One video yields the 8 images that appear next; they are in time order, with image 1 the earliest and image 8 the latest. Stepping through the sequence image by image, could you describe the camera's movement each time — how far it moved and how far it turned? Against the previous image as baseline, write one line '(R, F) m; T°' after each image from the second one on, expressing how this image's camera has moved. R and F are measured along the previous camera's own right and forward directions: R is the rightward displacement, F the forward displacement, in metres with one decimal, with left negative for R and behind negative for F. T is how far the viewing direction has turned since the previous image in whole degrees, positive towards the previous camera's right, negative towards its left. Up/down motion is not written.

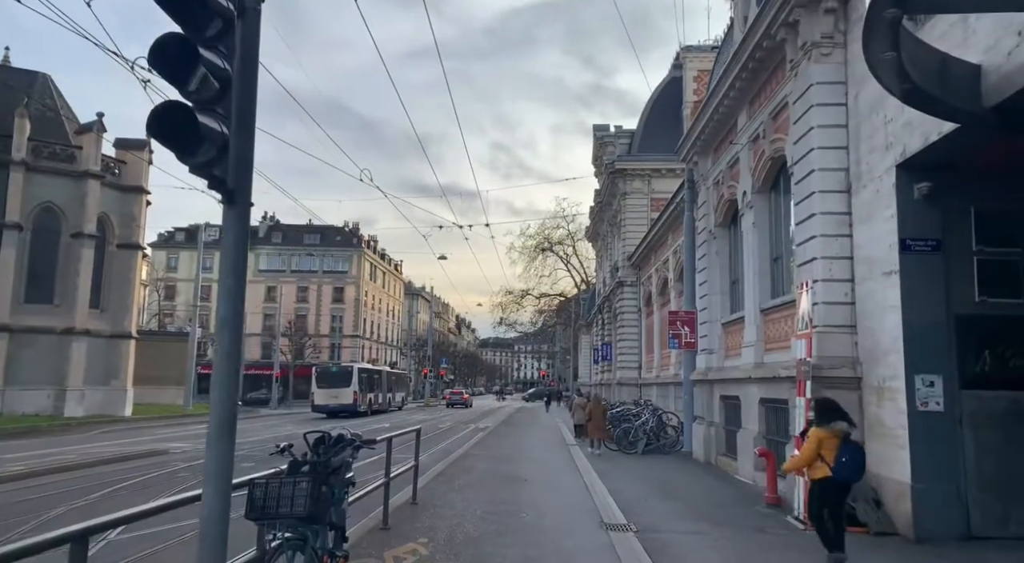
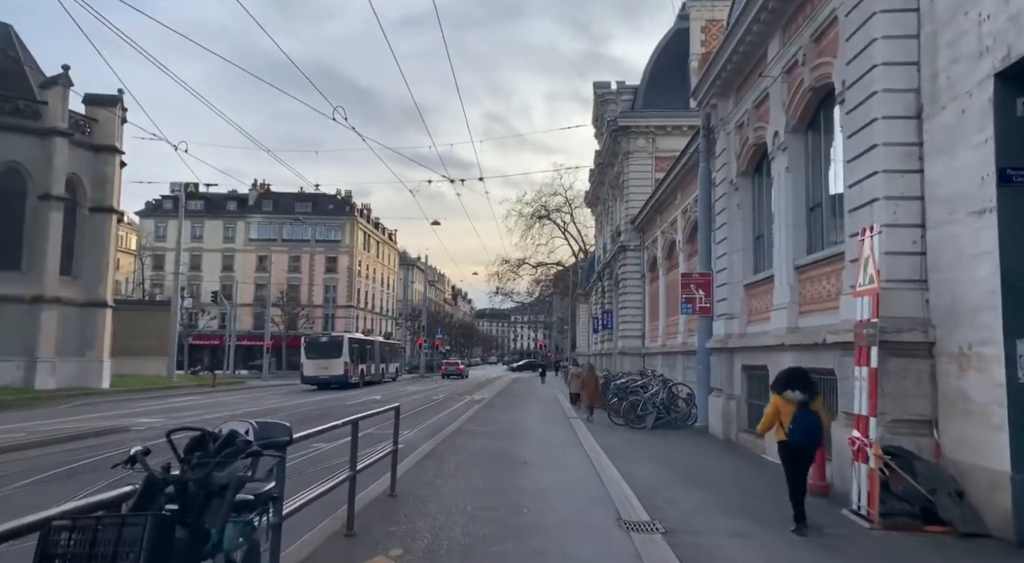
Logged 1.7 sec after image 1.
(0.0, +1.9) m; 0°
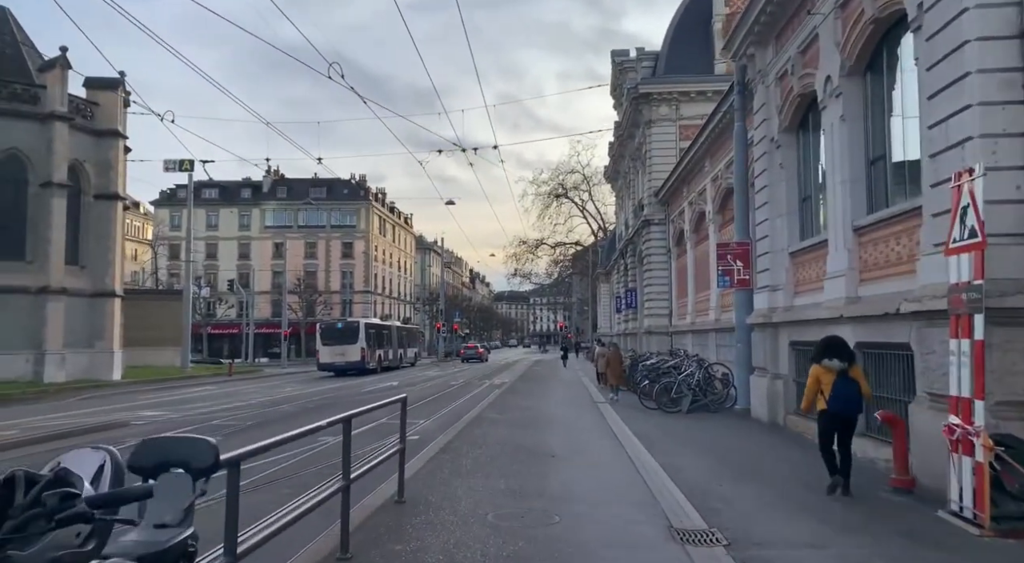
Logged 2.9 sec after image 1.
(-0.1, +1.4) m; -2°
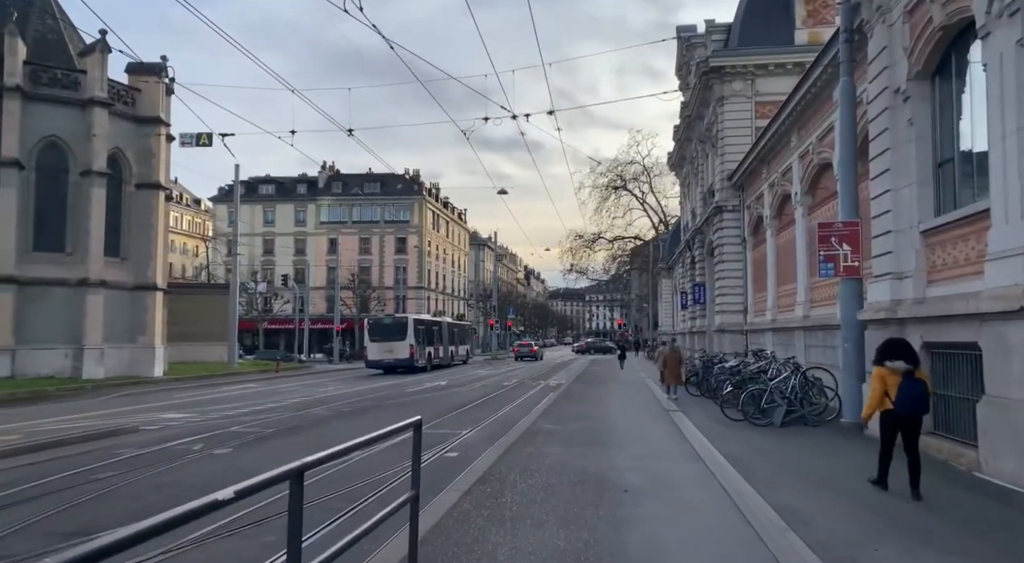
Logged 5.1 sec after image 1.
(-0.1, +2.4) m; -5°
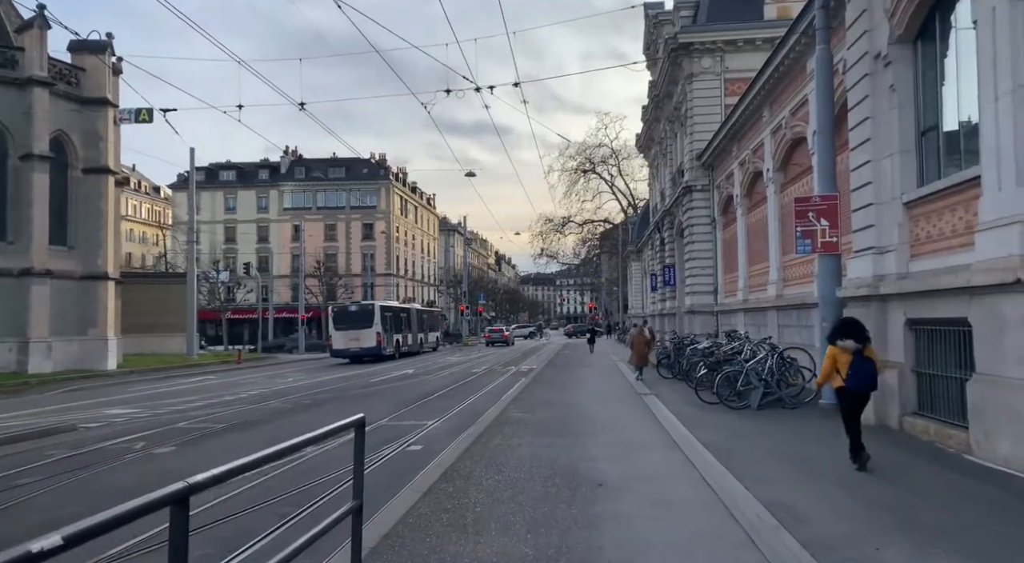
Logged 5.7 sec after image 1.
(+0.1, +0.8) m; +2°
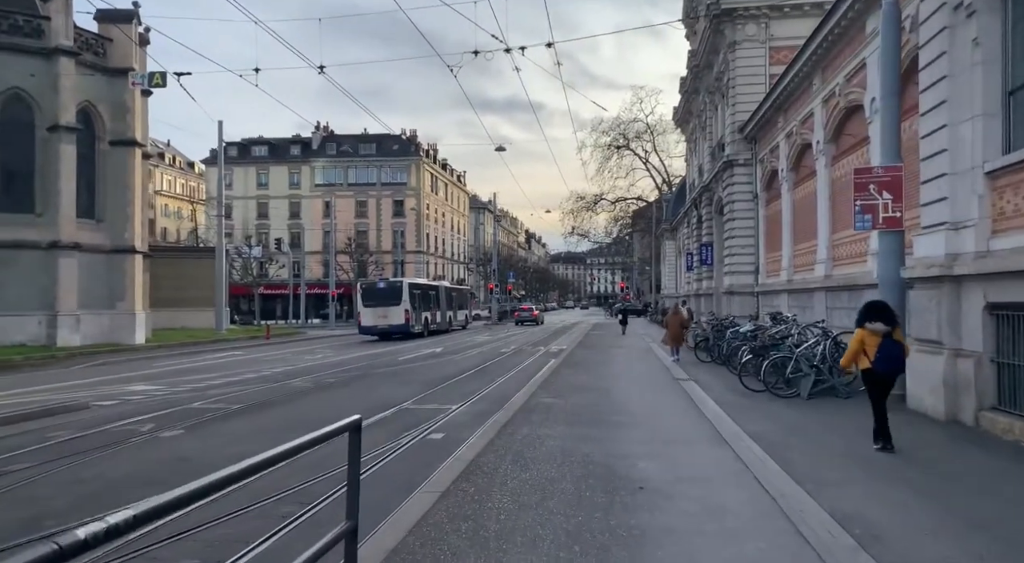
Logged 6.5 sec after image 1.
(0.0, +0.9) m; -3°
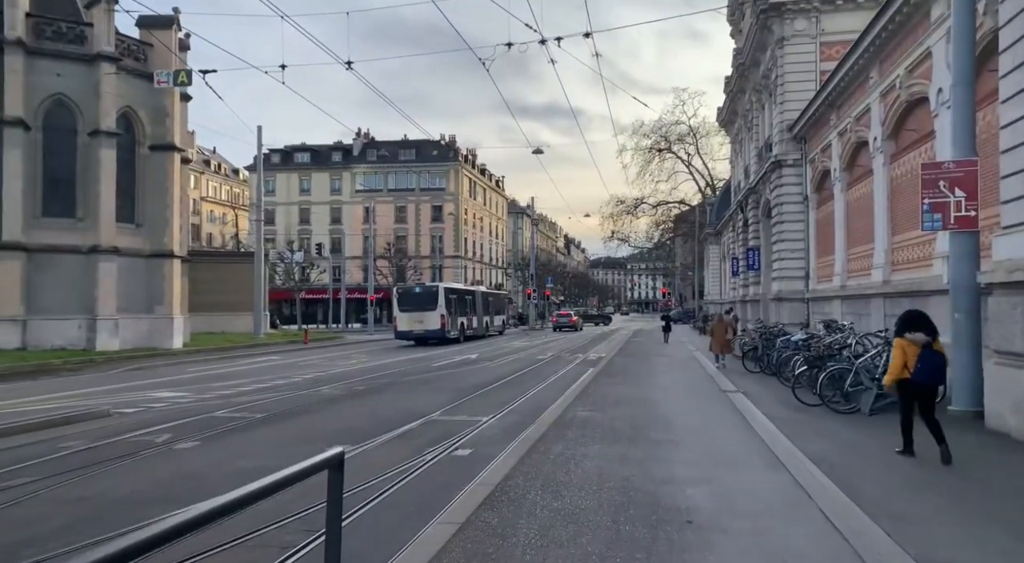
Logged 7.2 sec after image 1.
(+0.1, +0.7) m; -3°
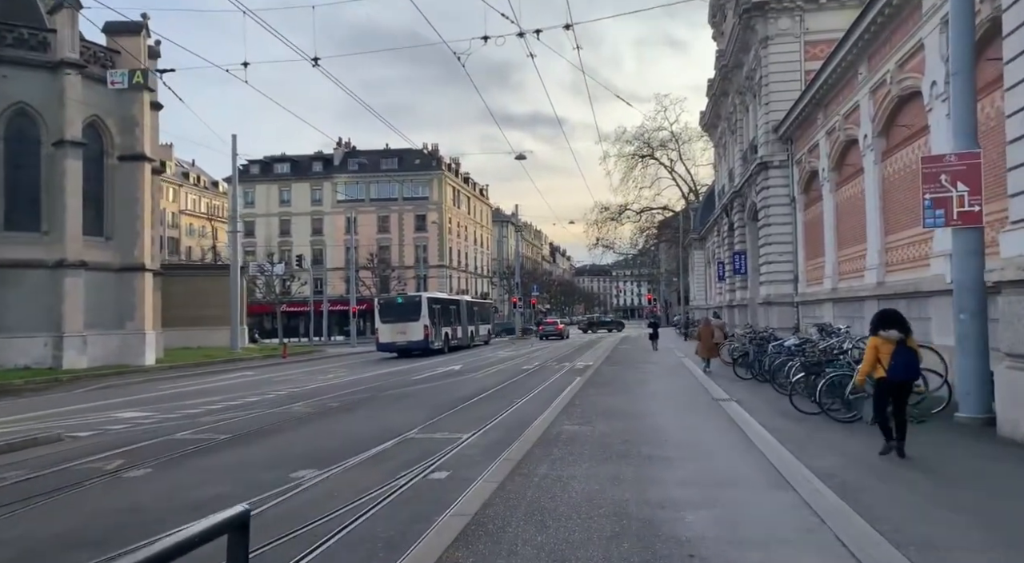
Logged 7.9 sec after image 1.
(+0.1, +0.7) m; +1°
